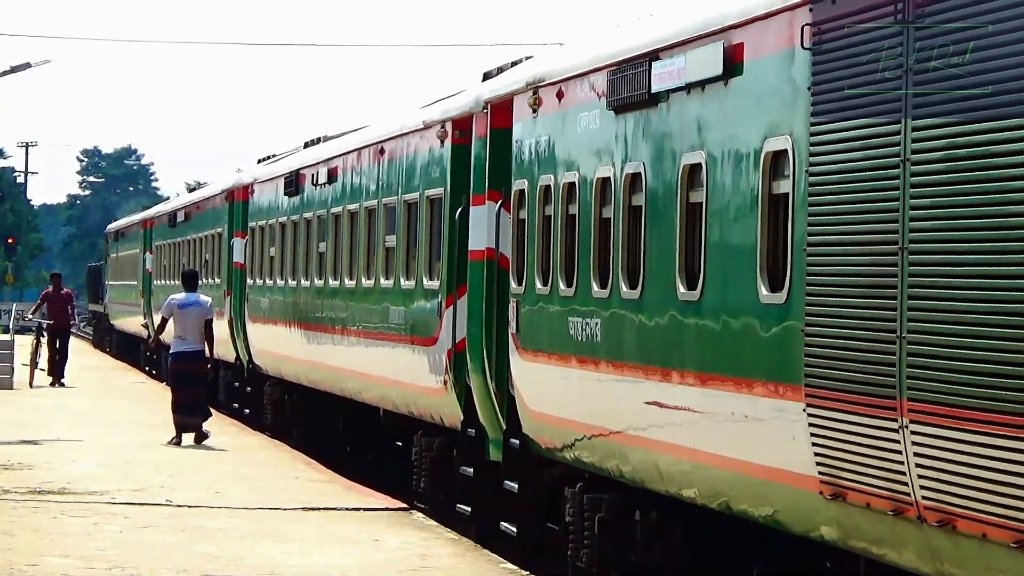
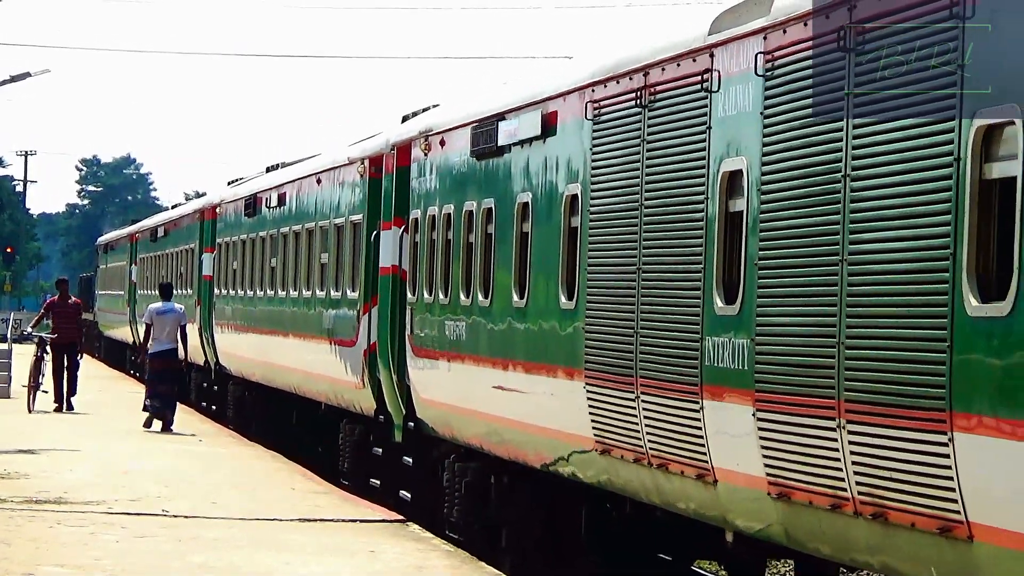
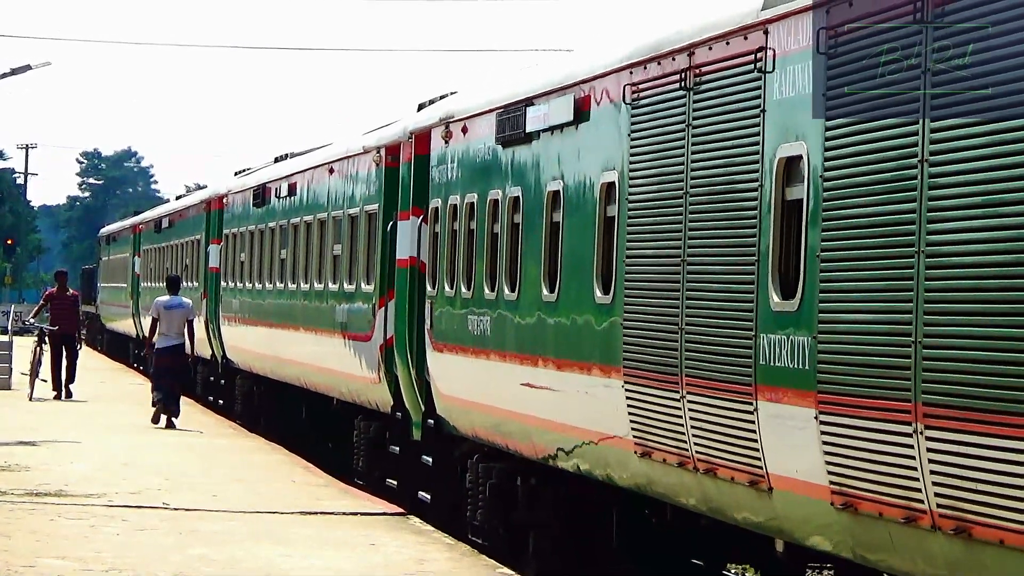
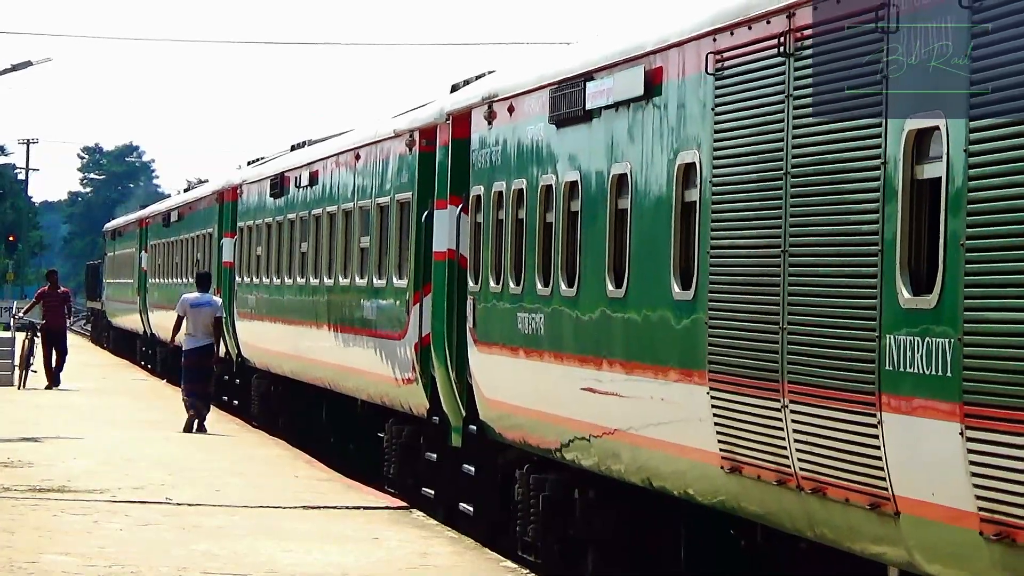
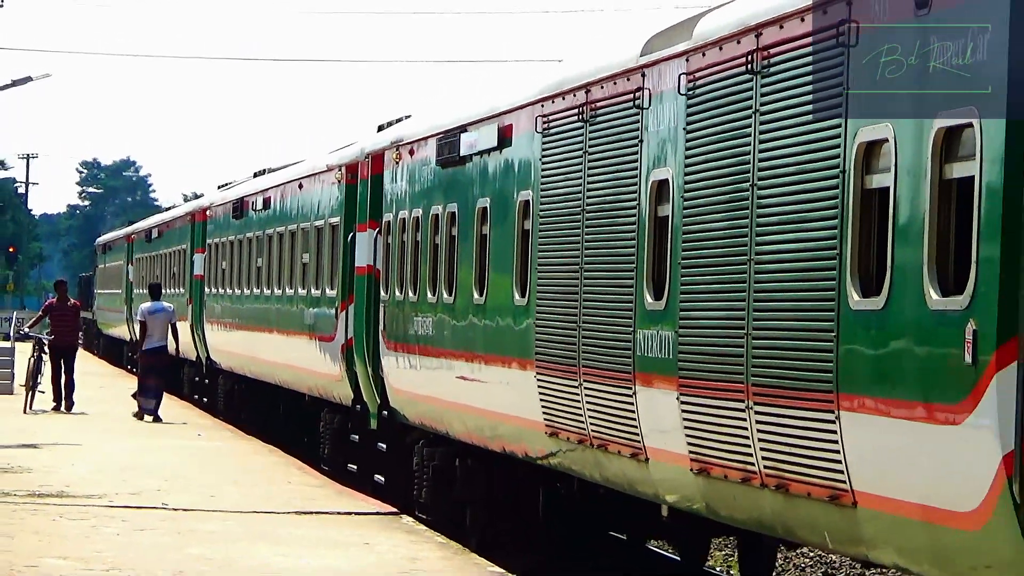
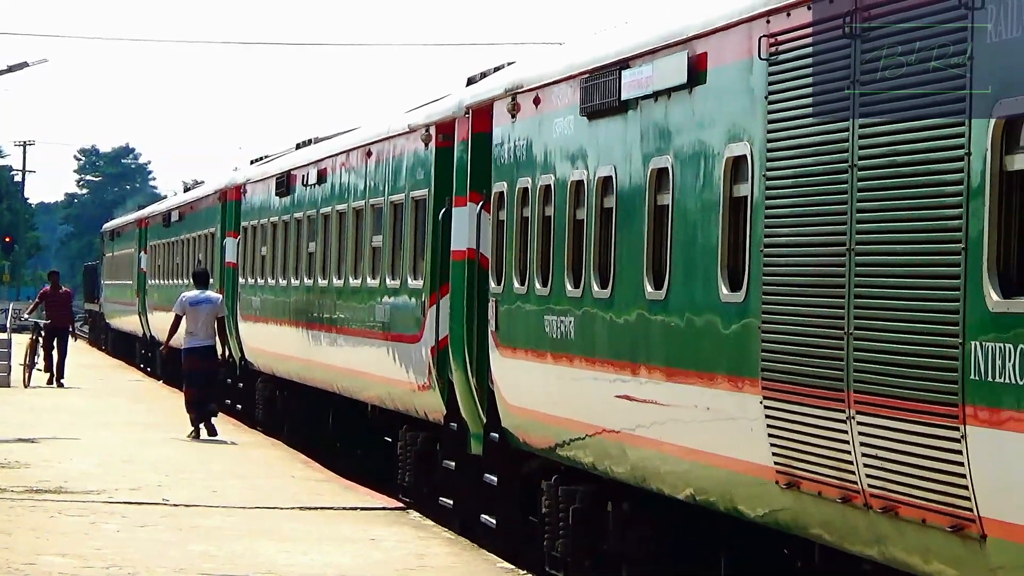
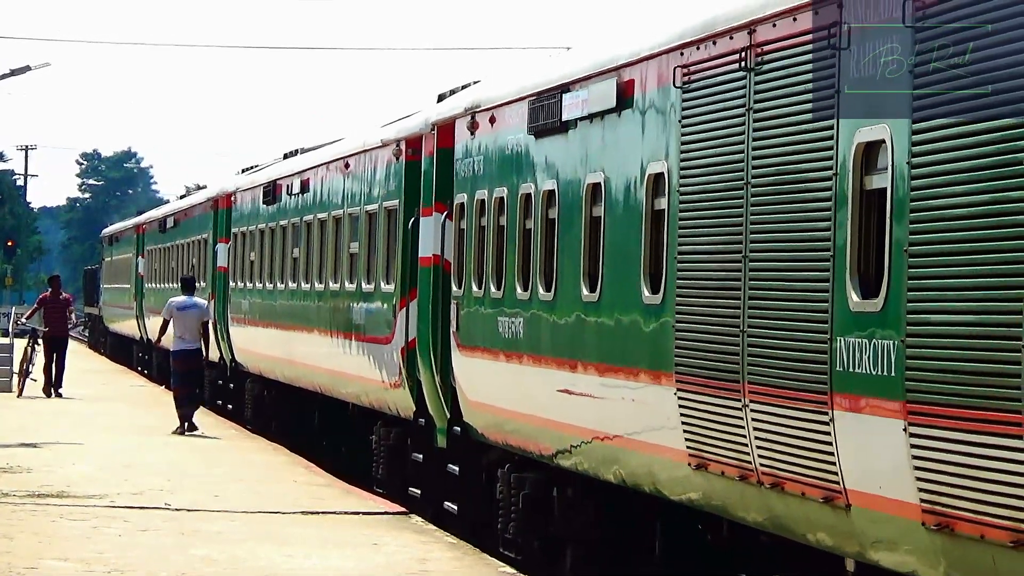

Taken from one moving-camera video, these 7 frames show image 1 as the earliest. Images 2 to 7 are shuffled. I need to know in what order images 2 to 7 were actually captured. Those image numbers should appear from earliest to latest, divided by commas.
6, 4, 7, 3, 2, 5
